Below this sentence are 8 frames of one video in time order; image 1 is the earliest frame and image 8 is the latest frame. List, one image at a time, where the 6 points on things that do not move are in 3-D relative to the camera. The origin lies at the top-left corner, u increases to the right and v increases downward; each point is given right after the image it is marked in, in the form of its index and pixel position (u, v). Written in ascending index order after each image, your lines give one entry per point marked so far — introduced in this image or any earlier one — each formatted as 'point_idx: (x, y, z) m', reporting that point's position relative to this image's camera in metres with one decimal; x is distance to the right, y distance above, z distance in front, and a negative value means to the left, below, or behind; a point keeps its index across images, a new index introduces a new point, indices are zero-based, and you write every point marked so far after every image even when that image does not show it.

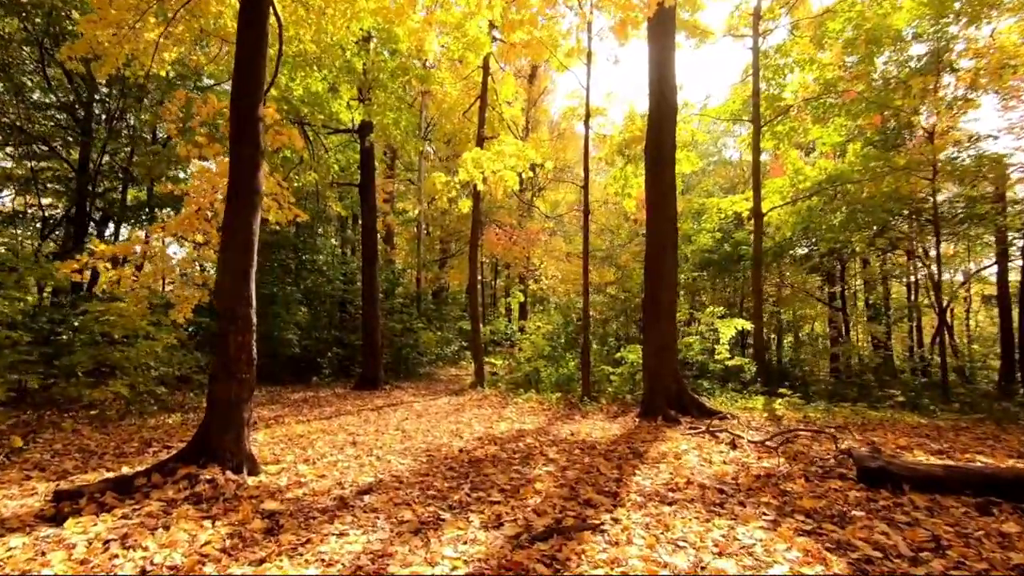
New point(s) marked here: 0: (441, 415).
0: (-1.2, -2.2, +8.7) m
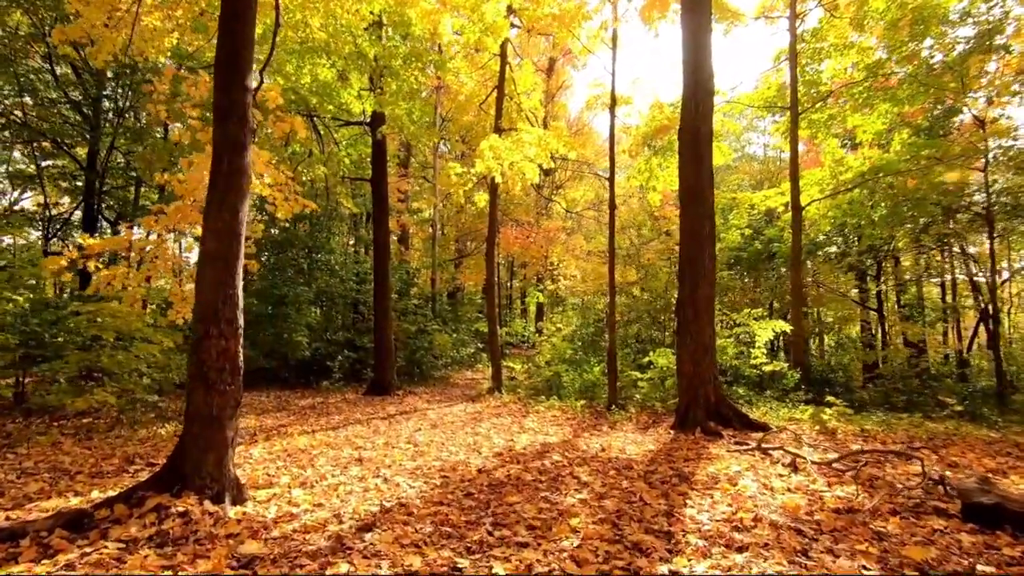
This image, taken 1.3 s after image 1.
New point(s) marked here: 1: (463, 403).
0: (-0.9, -2.2, +8.0) m
1: (-1.0, -2.4, +10.5) m
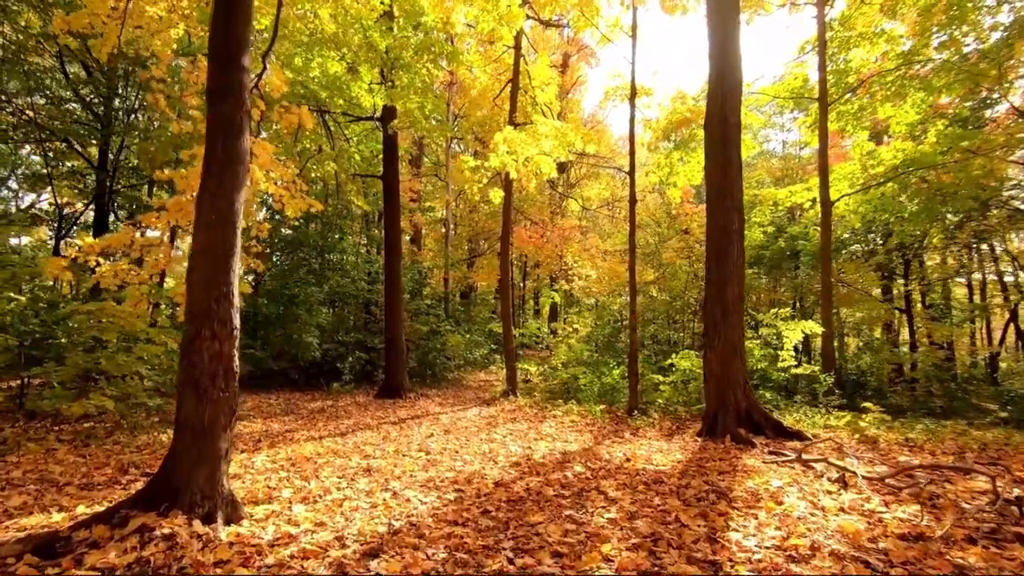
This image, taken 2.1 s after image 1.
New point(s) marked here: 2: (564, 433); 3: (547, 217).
0: (-0.6, -2.1, +7.6) m
1: (-0.7, -2.4, +10.2) m
2: (+0.8, -2.2, +7.7) m
3: (+1.2, +2.4, +17.5) m
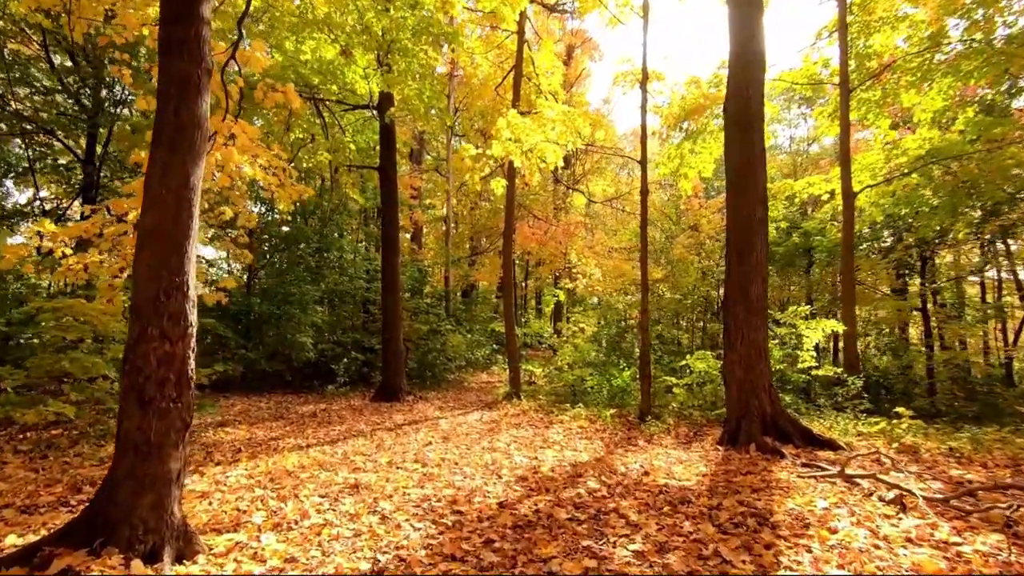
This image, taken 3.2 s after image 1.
0: (-0.6, -2.1, +7.1) m
1: (-0.6, -2.3, +9.6) m
2: (+0.9, -2.1, +7.1) m
3: (+1.3, +2.5, +16.9) m
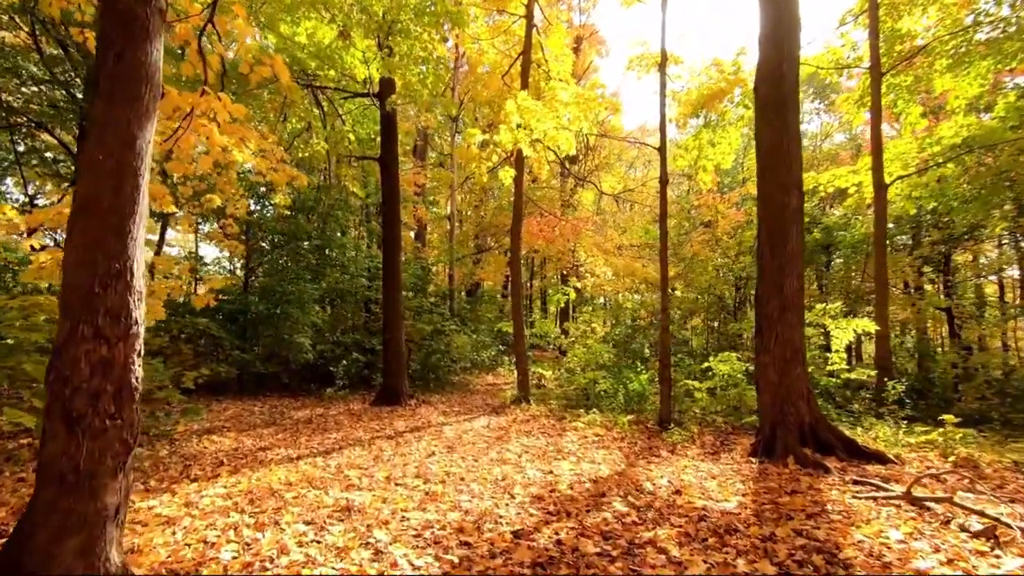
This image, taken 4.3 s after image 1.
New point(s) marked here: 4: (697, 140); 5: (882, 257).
0: (-0.4, -2.0, +6.5) m
1: (-0.5, -2.3, +9.0) m
2: (+1.0, -2.1, +6.5) m
3: (+1.5, +2.5, +16.3) m
4: (+3.9, +3.2, +10.8) m
5: (+7.0, +0.6, +9.7) m
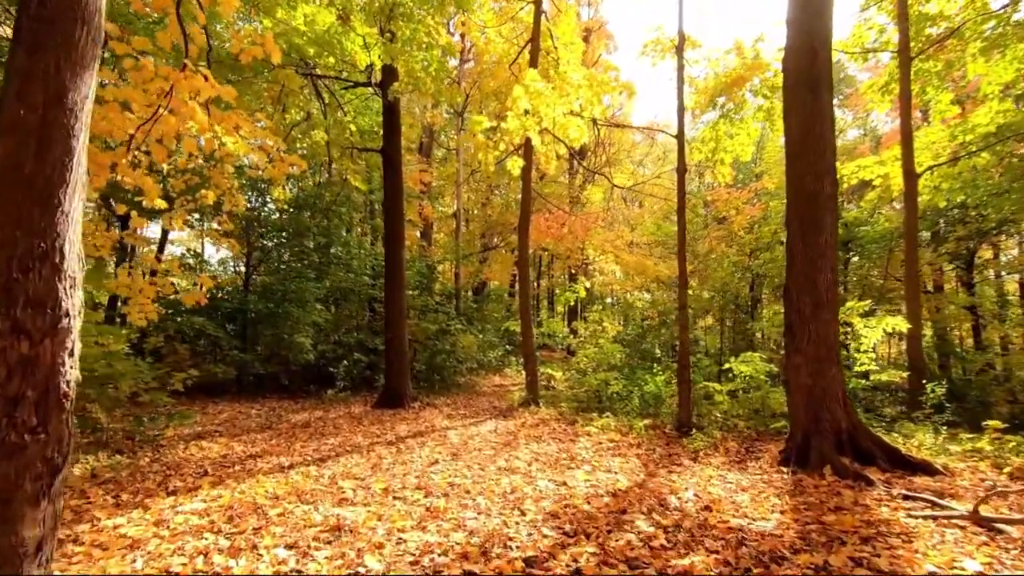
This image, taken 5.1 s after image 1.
0: (-0.3, -2.0, +6.0) m
1: (-0.3, -2.2, +8.5) m
2: (+1.1, -2.0, +6.0) m
3: (+1.7, +2.6, +15.8) m
4: (+4.1, +3.2, +10.3) m
5: (+7.2, +0.7, +9.1) m
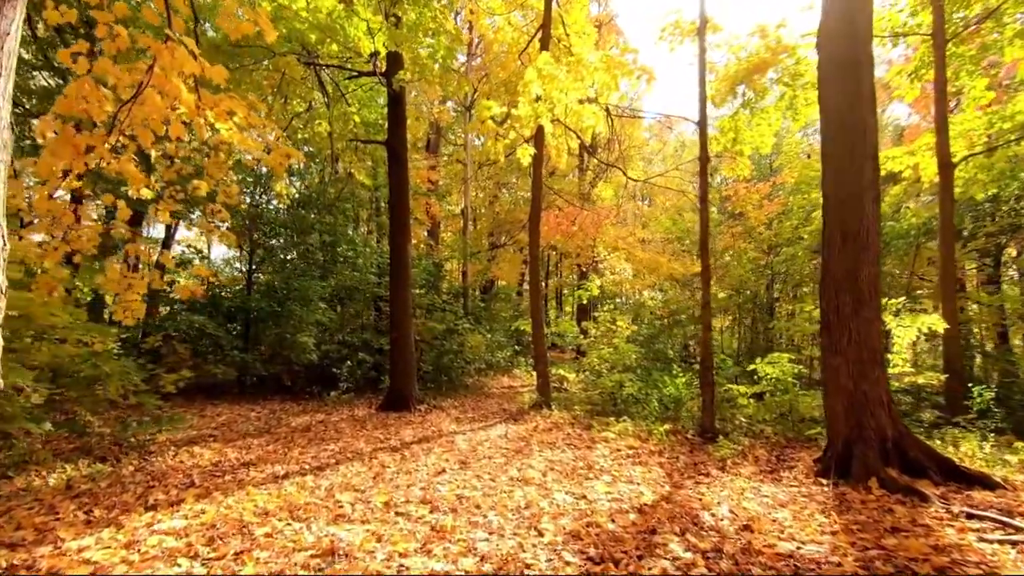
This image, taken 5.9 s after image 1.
0: (-0.2, -1.9, +5.6) m
1: (-0.2, -2.2, +8.1) m
2: (+1.2, -2.0, +5.6) m
3: (+2.0, +2.6, +15.3) m
4: (+4.3, +3.3, +9.8) m
5: (+7.4, +0.7, +8.6) m
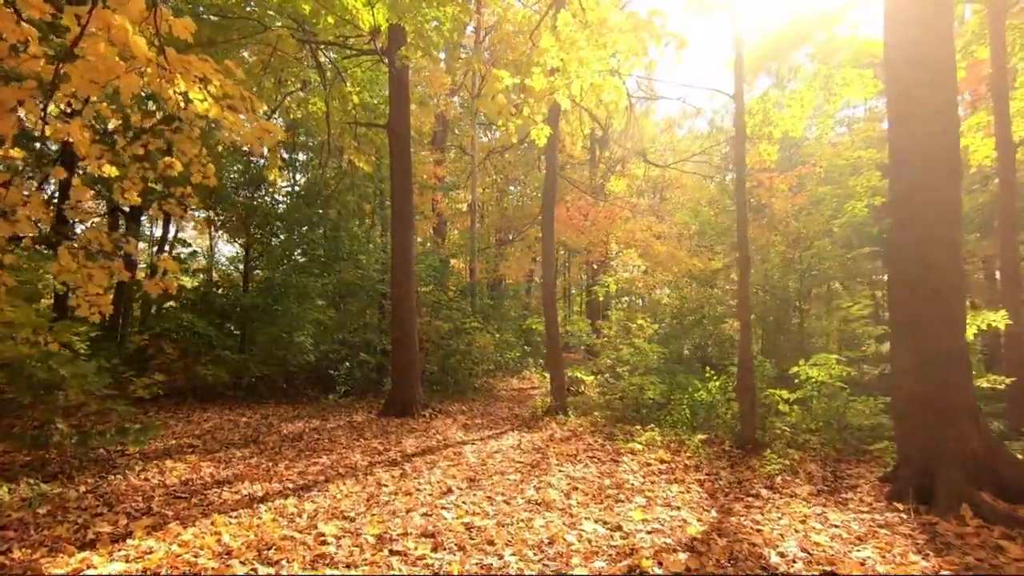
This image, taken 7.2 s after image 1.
0: (0.0, -1.8, +4.8) m
1: (0.0, -2.1, +7.3) m
2: (+1.4, -1.9, +4.8) m
3: (+2.3, +2.7, +14.6) m
4: (+4.5, +3.4, +9.0) m
5: (+7.6, +0.8, +7.7) m
